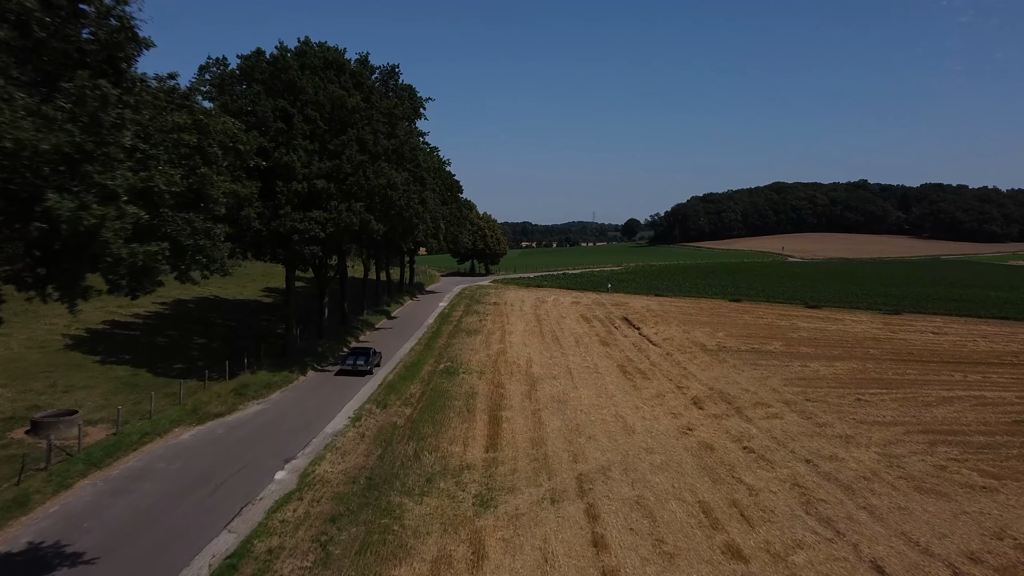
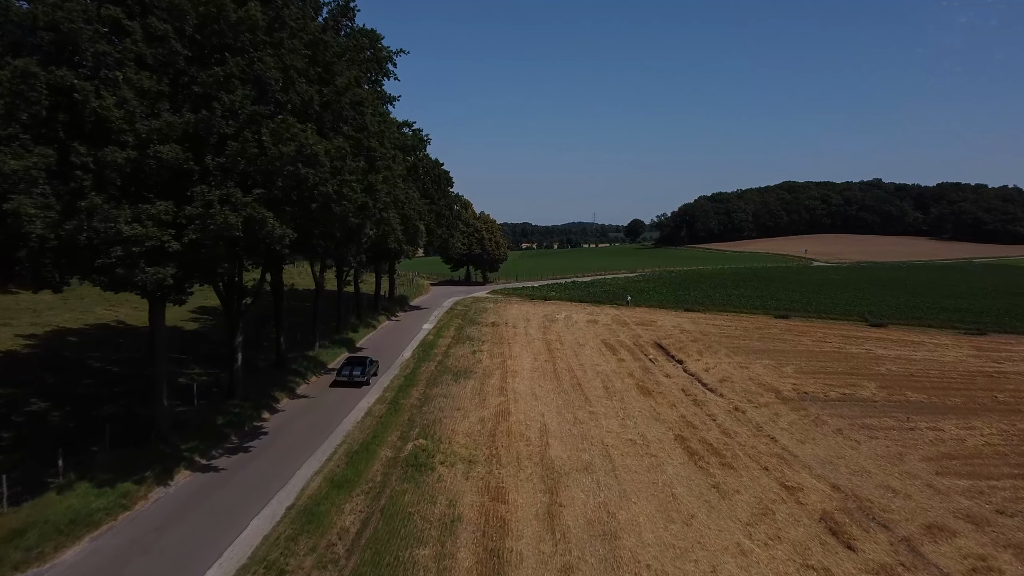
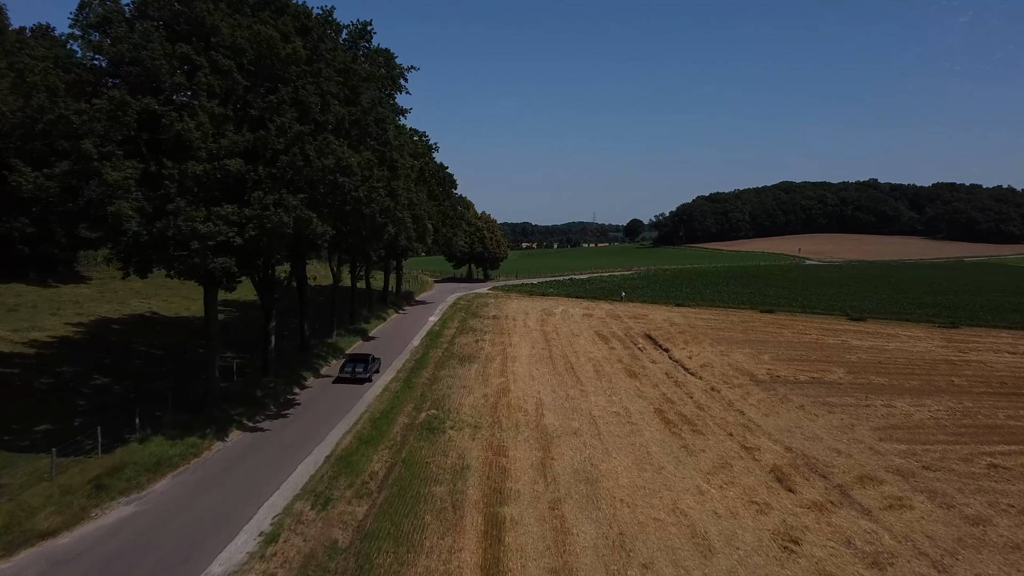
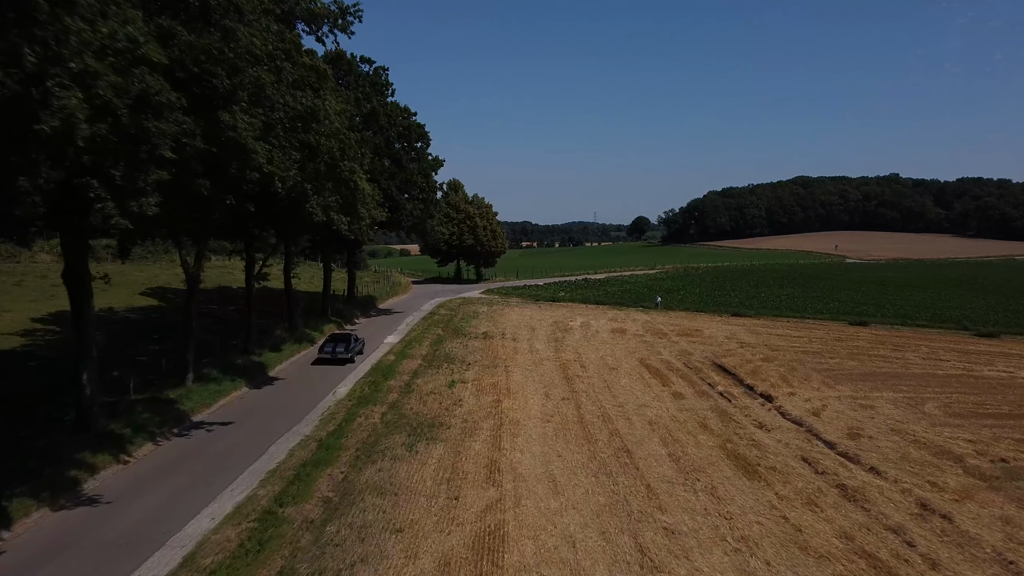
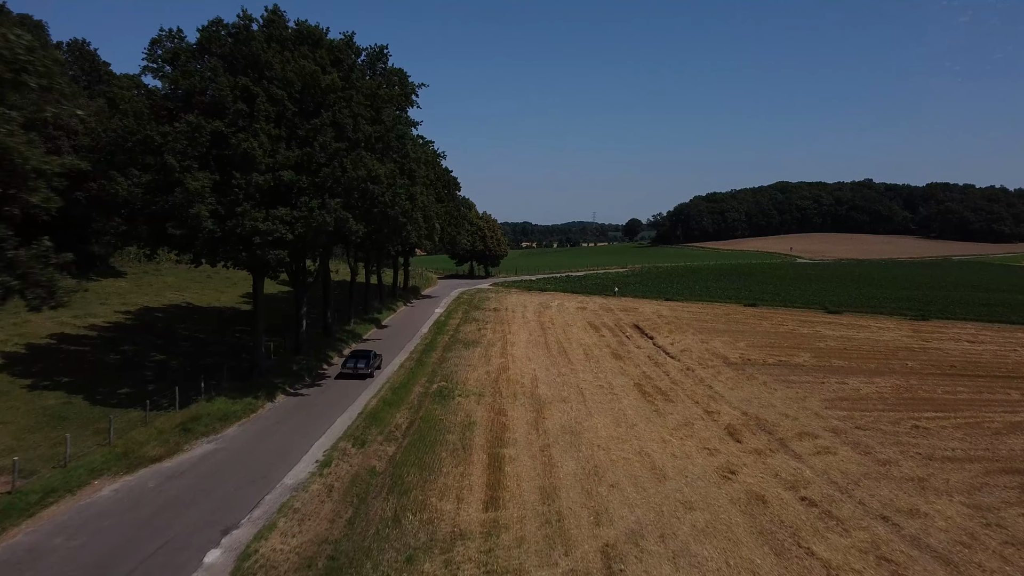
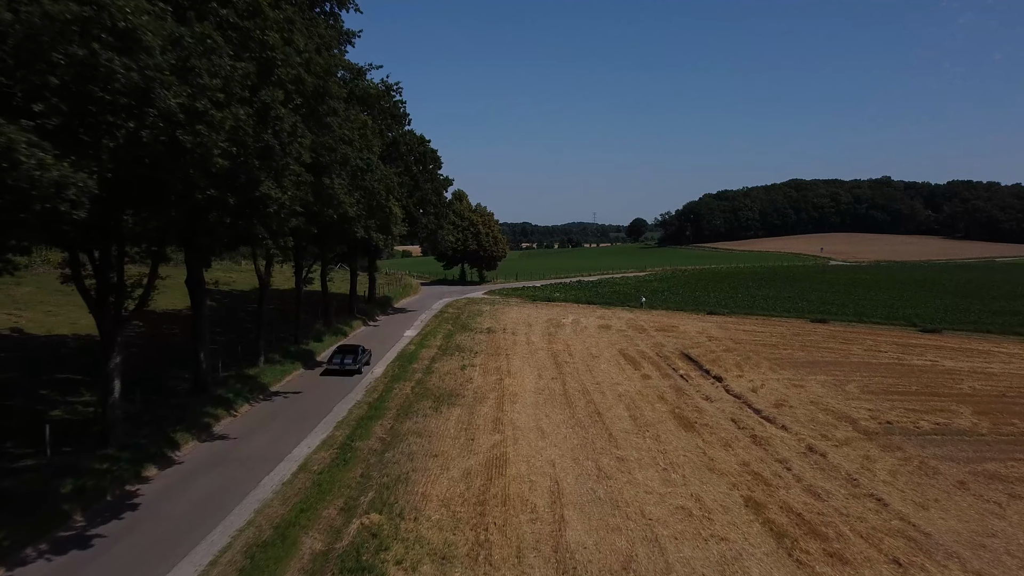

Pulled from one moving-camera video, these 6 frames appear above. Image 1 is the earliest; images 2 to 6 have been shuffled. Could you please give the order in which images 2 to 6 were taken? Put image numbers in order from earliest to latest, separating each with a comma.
5, 3, 2, 6, 4
